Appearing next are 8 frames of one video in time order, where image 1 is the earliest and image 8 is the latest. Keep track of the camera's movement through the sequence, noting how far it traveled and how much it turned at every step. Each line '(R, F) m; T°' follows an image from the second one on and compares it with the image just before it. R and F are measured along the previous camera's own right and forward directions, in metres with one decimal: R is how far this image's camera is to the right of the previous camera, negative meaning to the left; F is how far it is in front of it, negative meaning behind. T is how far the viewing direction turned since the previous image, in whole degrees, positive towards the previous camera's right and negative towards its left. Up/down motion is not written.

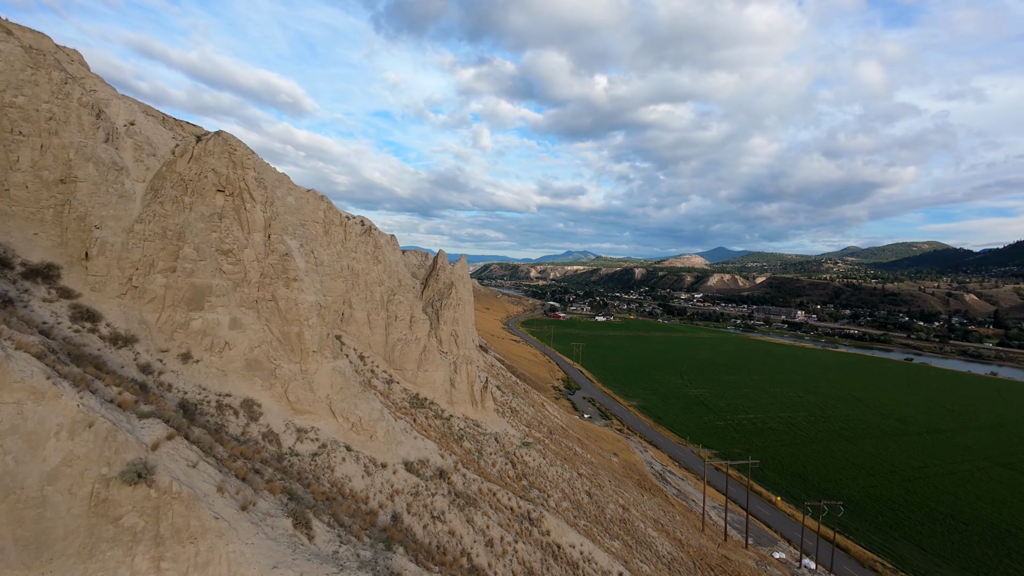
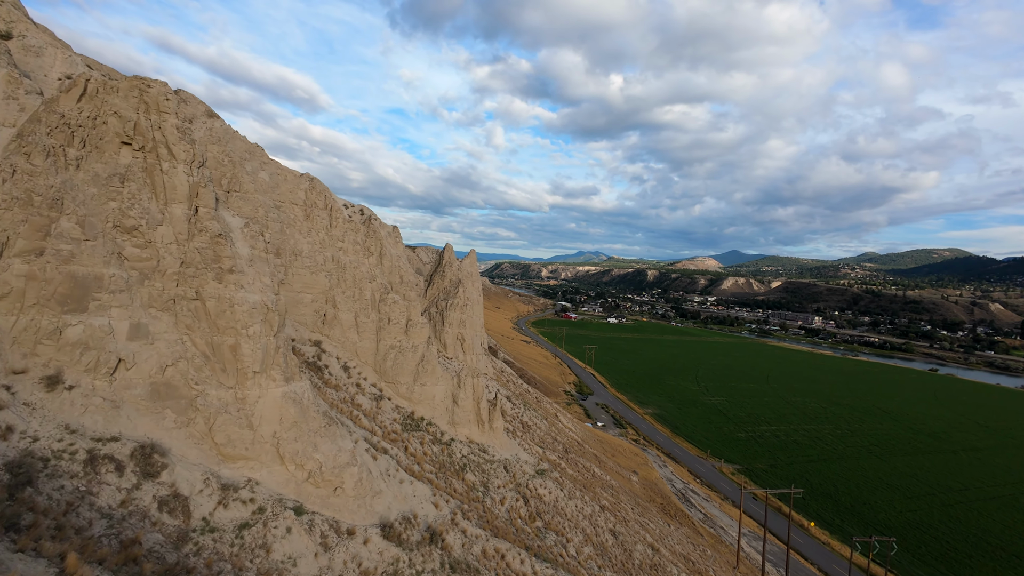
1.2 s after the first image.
(-0.3, +4.2) m; -1°
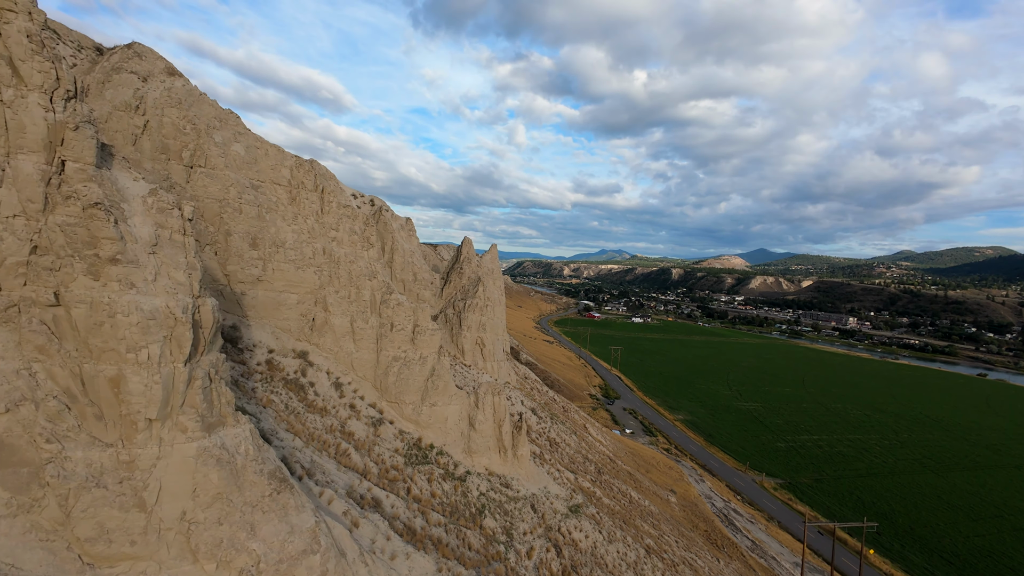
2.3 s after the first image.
(-0.3, +3.9) m; -3°
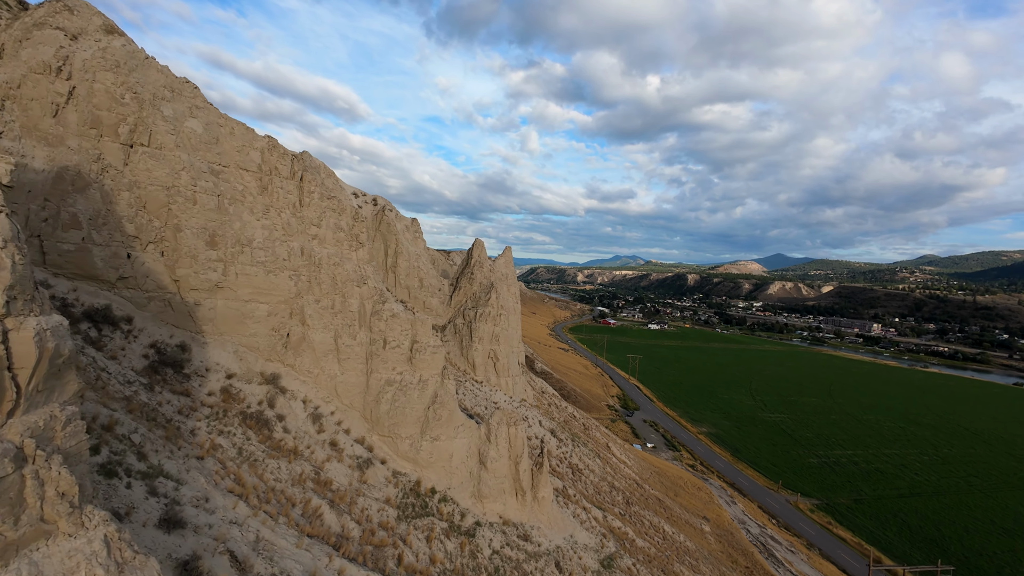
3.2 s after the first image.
(-0.2, +3.2) m; -2°
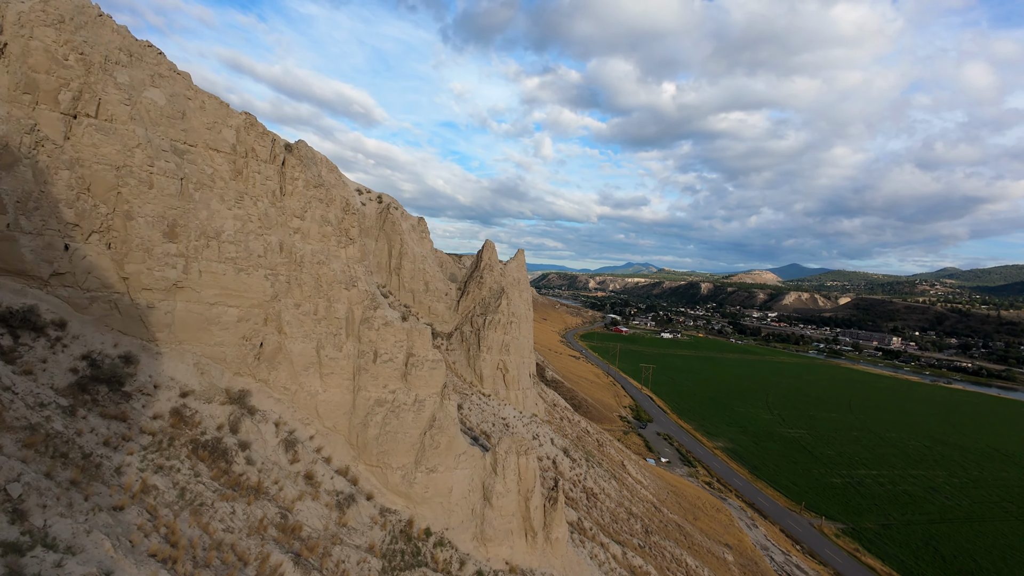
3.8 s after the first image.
(-0.1, +2.1) m; -1°
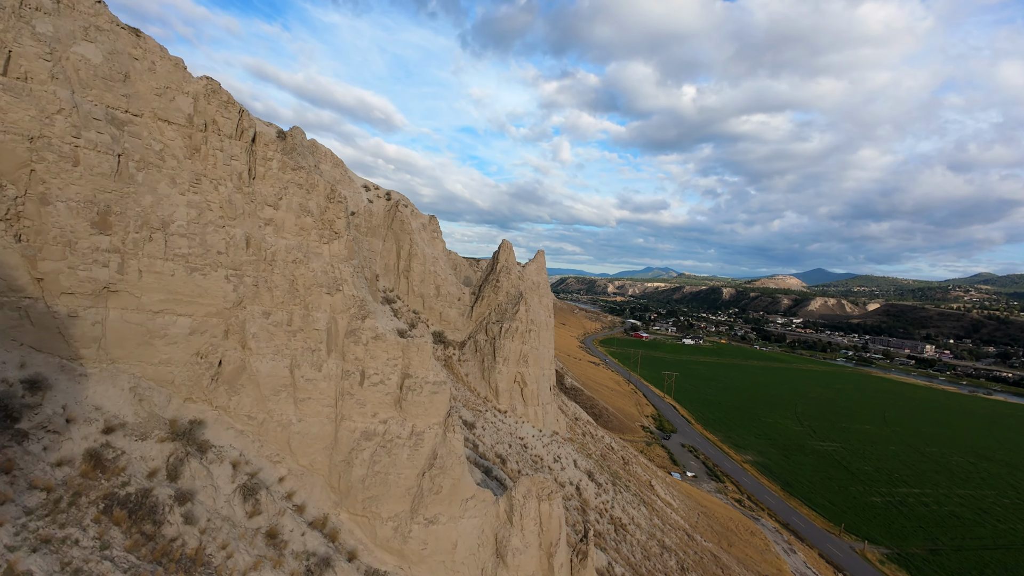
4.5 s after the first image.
(-0.1, +2.5) m; -2°
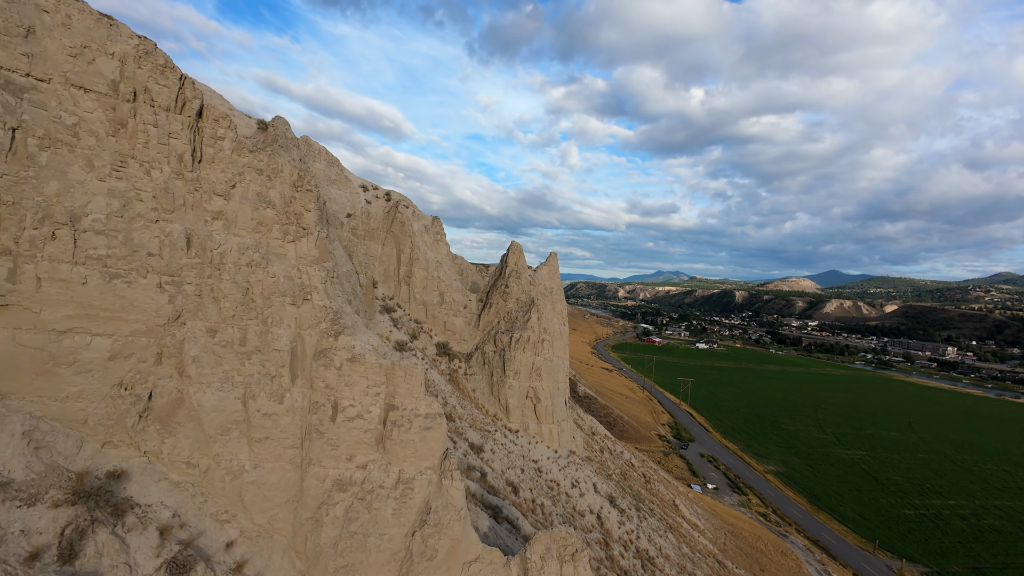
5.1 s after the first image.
(0.0, +2.1) m; -1°
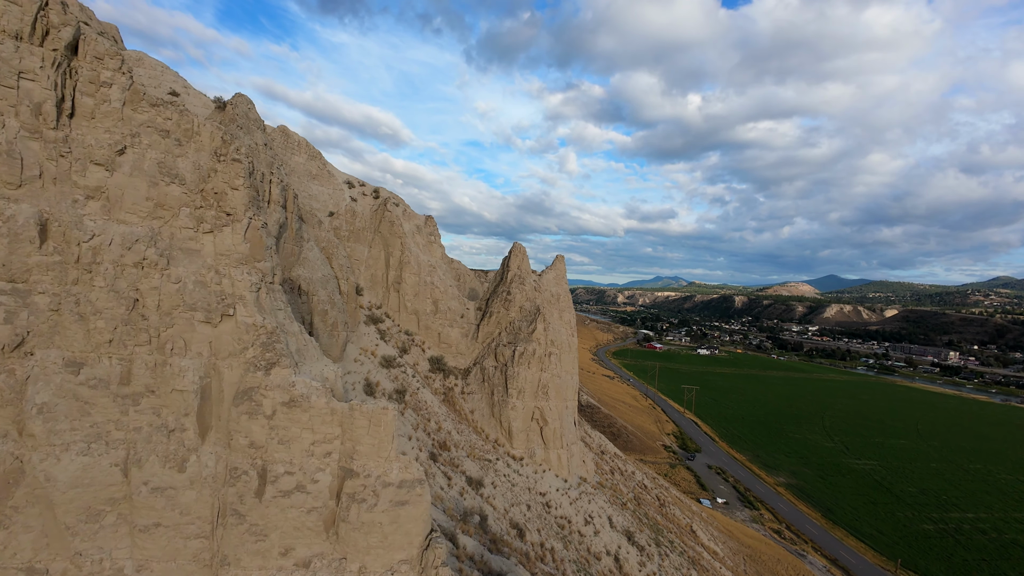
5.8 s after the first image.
(-0.2, +2.5) m; 0°
